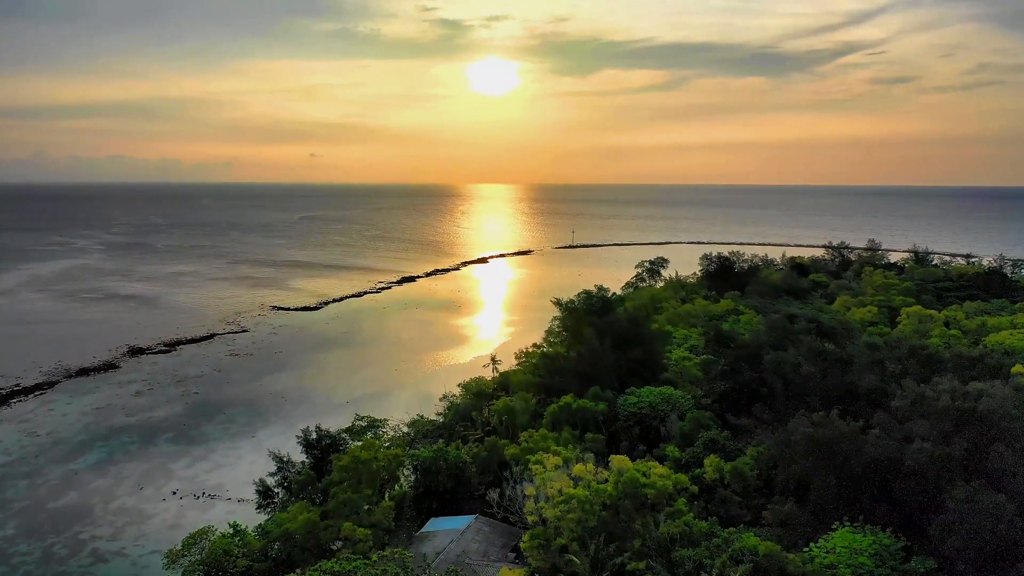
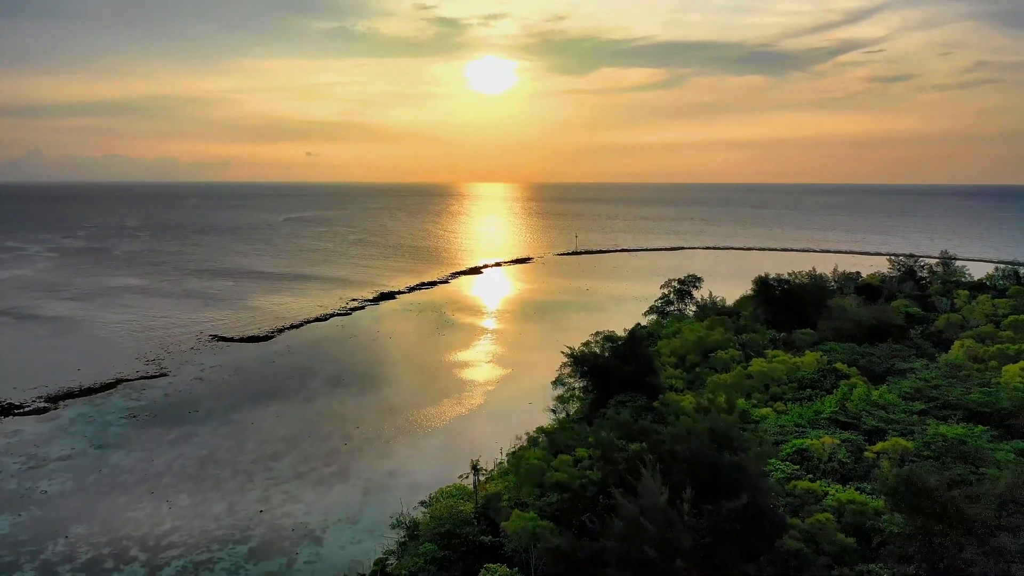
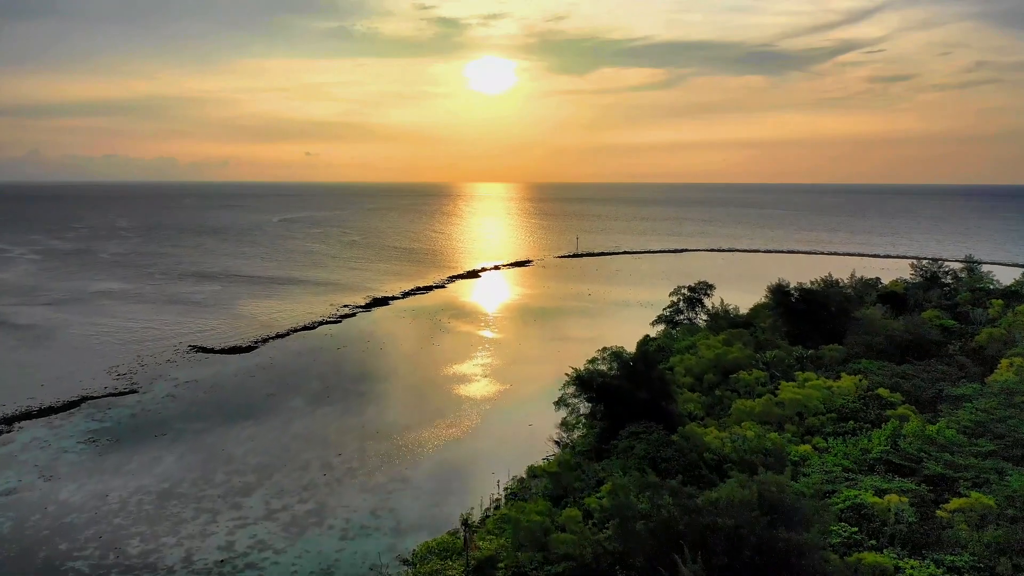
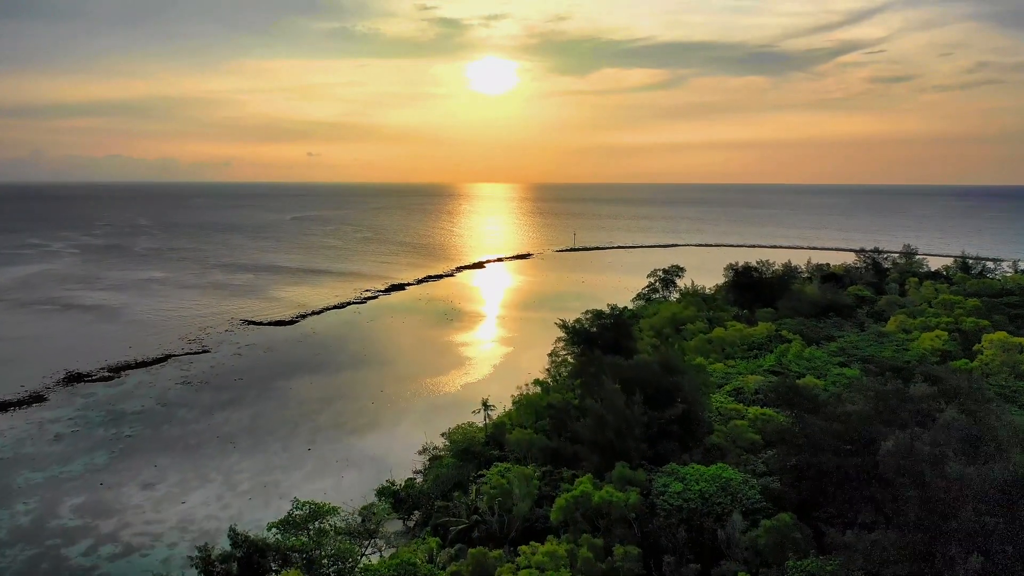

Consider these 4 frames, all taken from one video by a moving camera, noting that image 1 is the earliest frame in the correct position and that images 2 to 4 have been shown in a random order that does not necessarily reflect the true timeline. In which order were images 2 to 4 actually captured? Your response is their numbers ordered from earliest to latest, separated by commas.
4, 2, 3
